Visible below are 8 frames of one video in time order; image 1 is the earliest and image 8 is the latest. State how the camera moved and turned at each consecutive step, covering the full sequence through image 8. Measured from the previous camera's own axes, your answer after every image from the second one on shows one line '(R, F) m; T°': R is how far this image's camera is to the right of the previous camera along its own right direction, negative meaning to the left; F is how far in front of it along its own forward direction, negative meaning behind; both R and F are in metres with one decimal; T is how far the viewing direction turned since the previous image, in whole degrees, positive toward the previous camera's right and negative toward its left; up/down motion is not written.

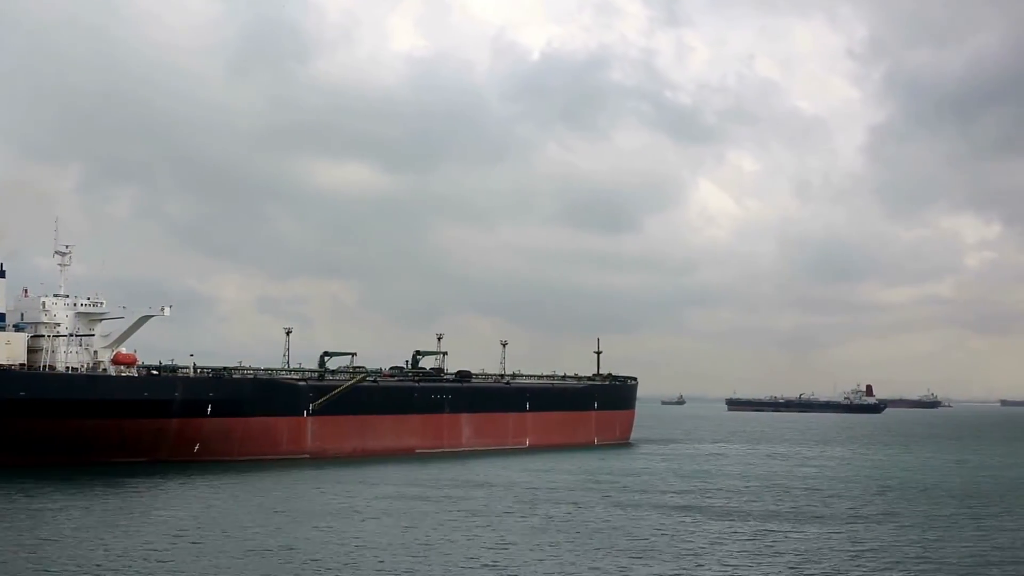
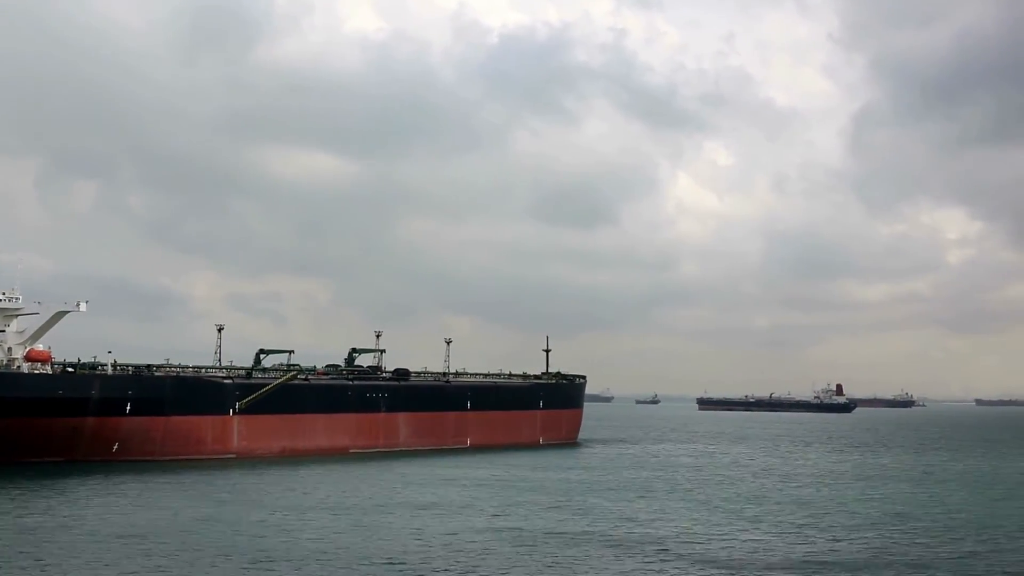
(+0.4, +0.2) m; 0°
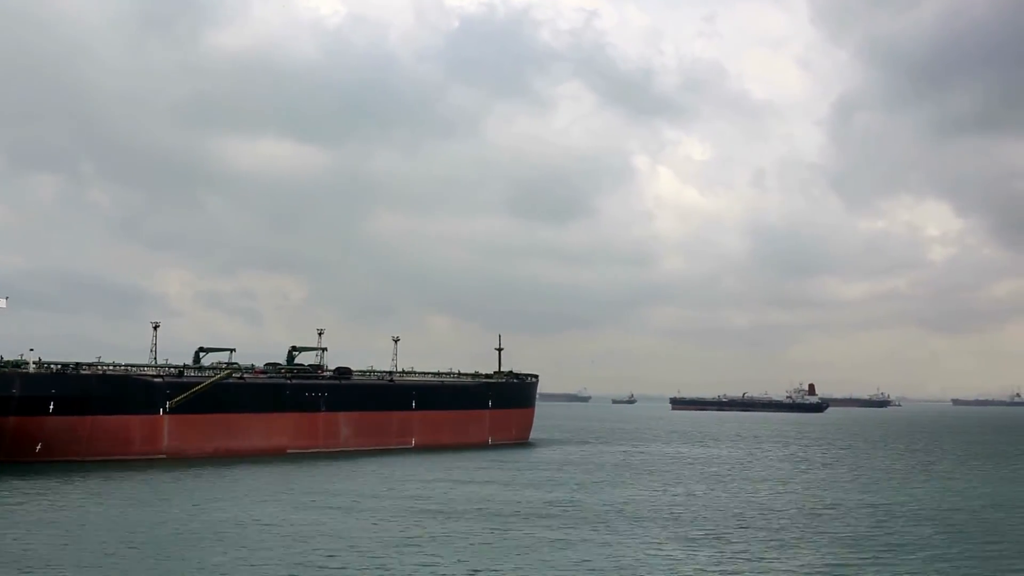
(+0.3, +0.1) m; 0°
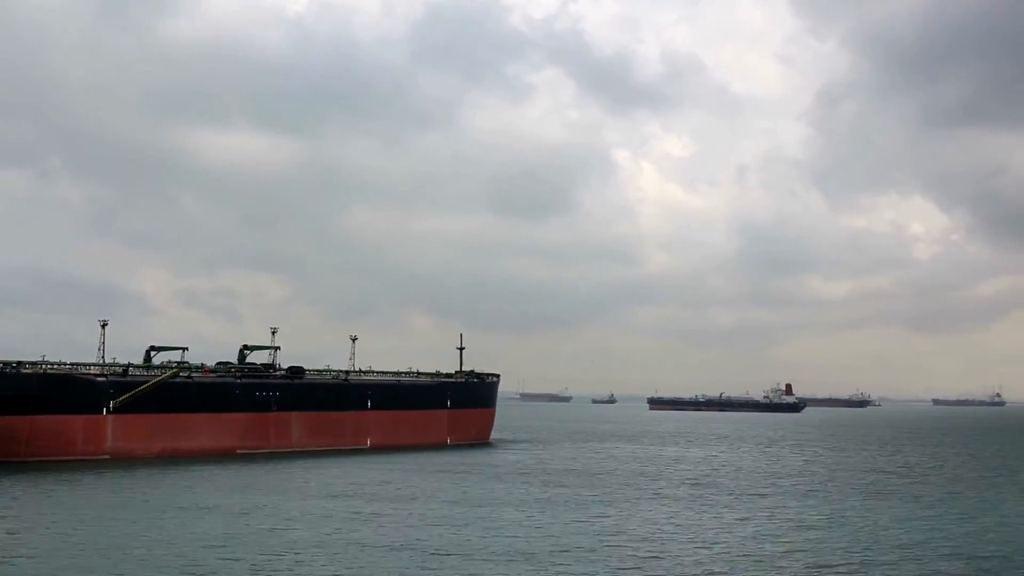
(+0.2, +0.1) m; 0°
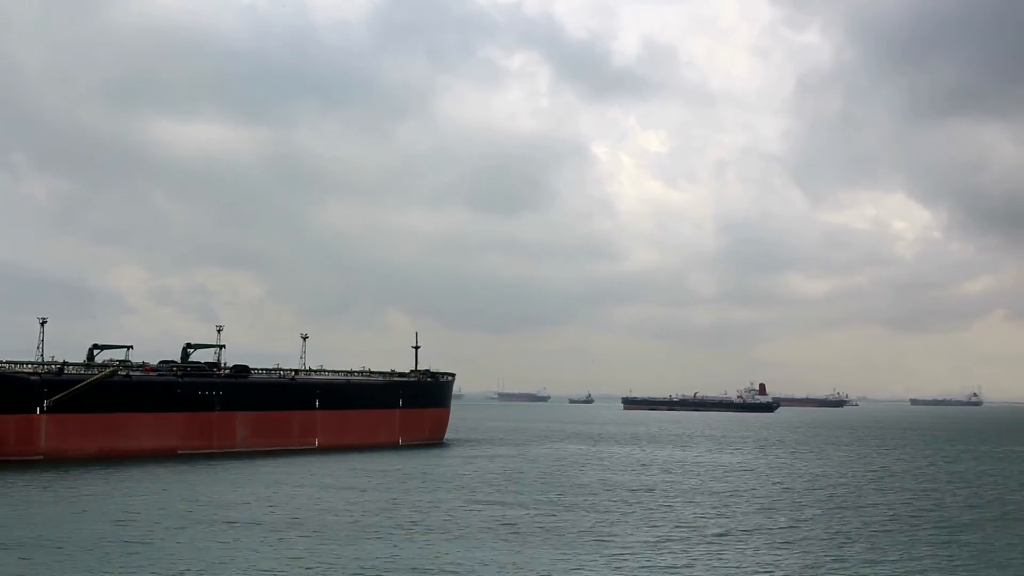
(+0.3, +0.1) m; 0°
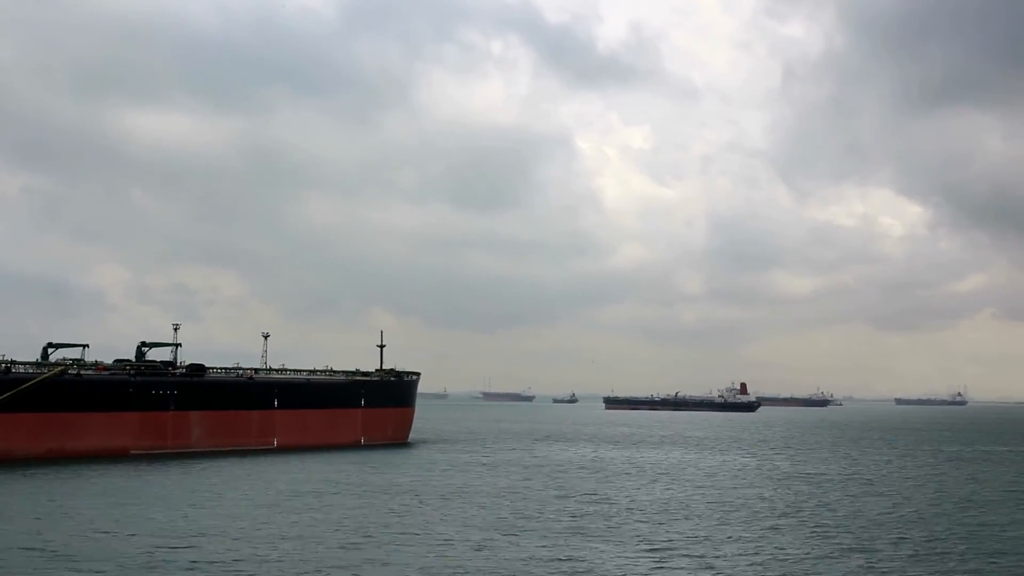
(+0.2, +0.1) m; 0°
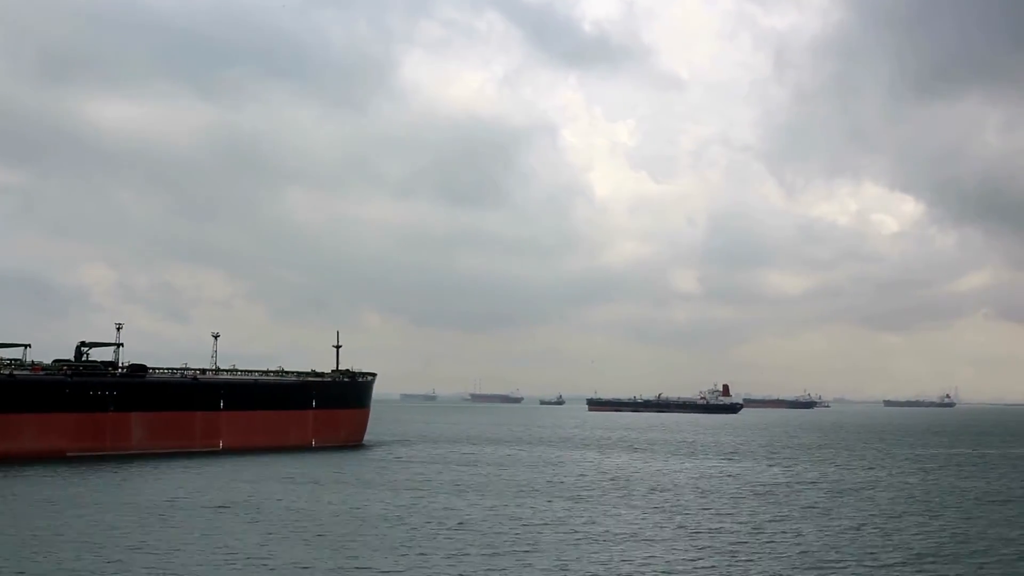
(+0.4, +0.2) m; -1°
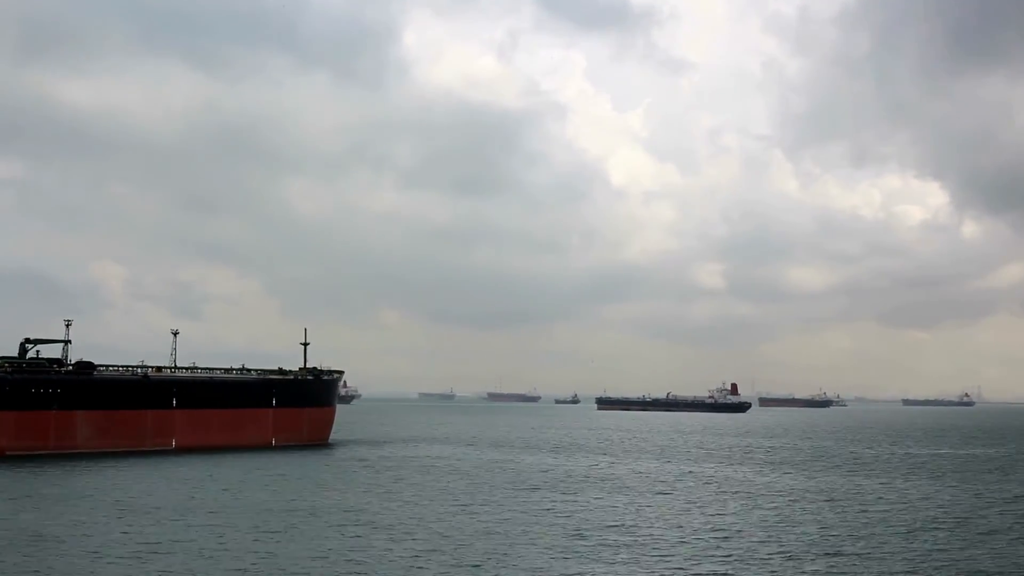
(+0.5, +0.3) m; -2°
